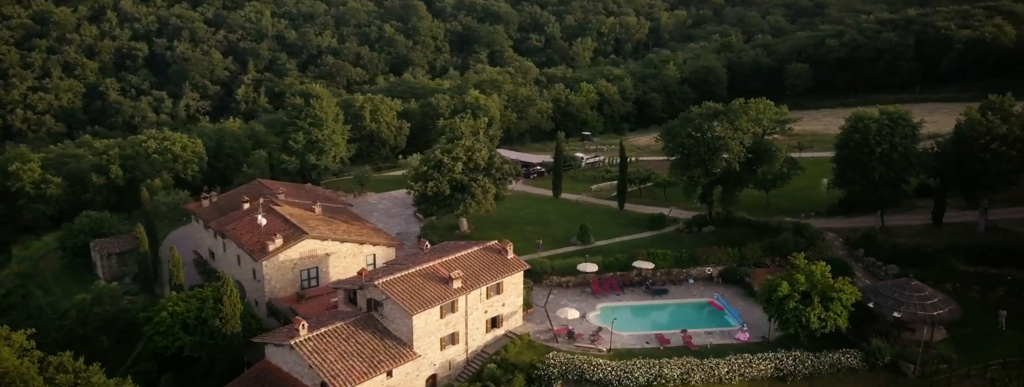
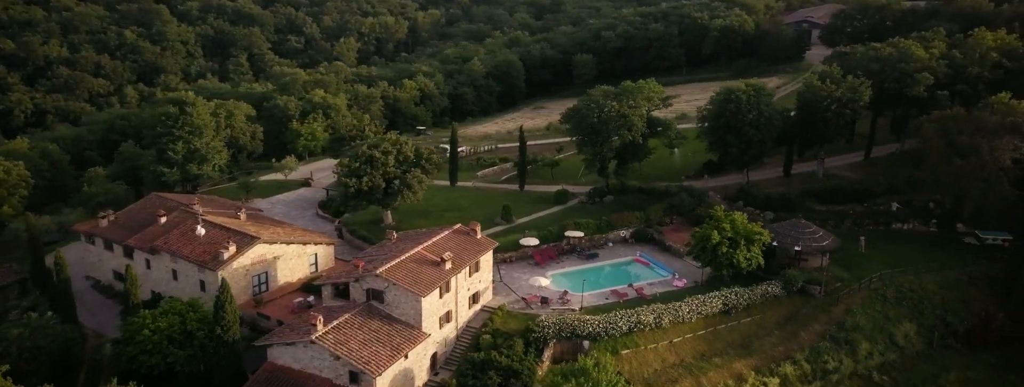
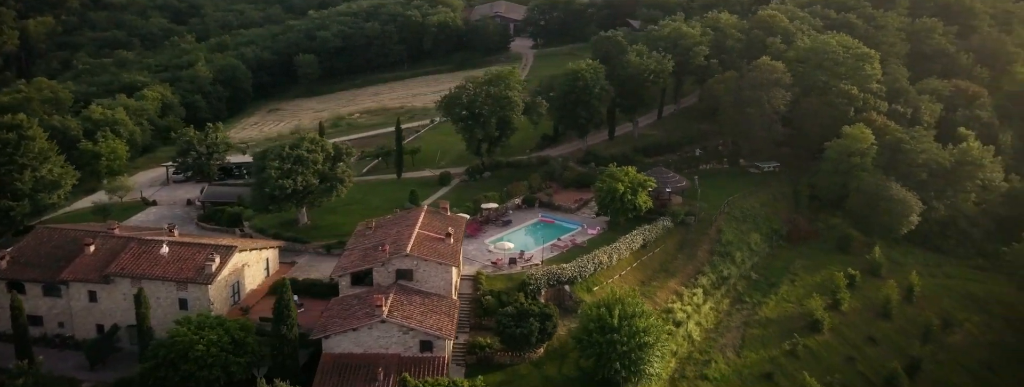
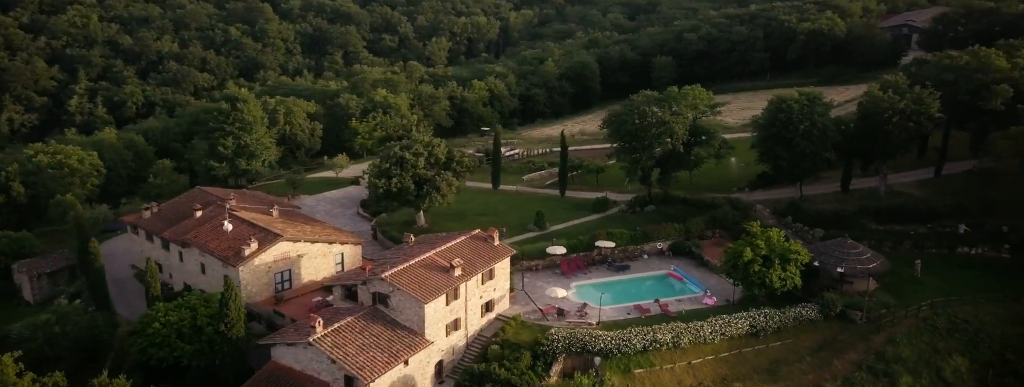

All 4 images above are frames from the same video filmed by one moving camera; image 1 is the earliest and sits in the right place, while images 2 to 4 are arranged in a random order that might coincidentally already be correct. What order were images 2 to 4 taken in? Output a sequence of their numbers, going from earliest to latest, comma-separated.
4, 2, 3
